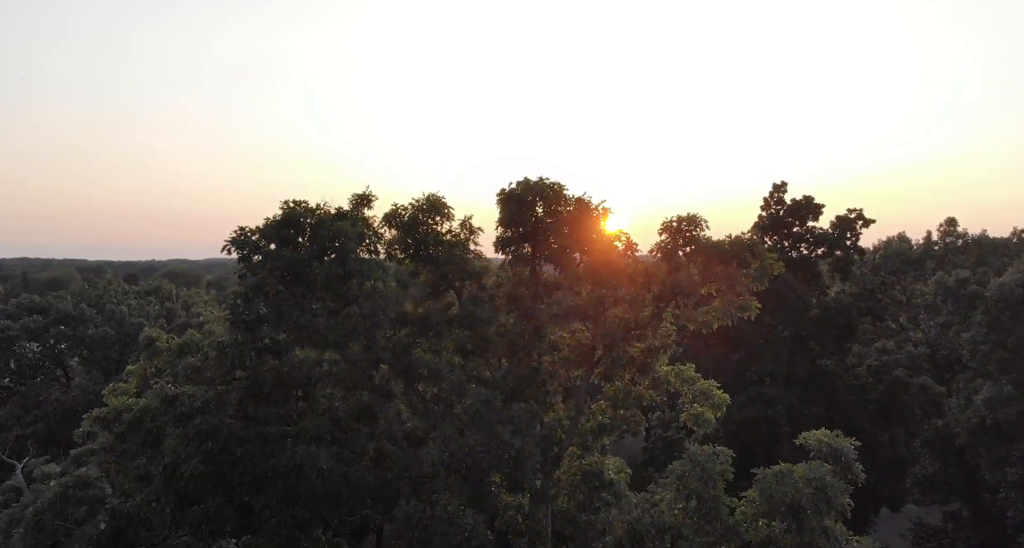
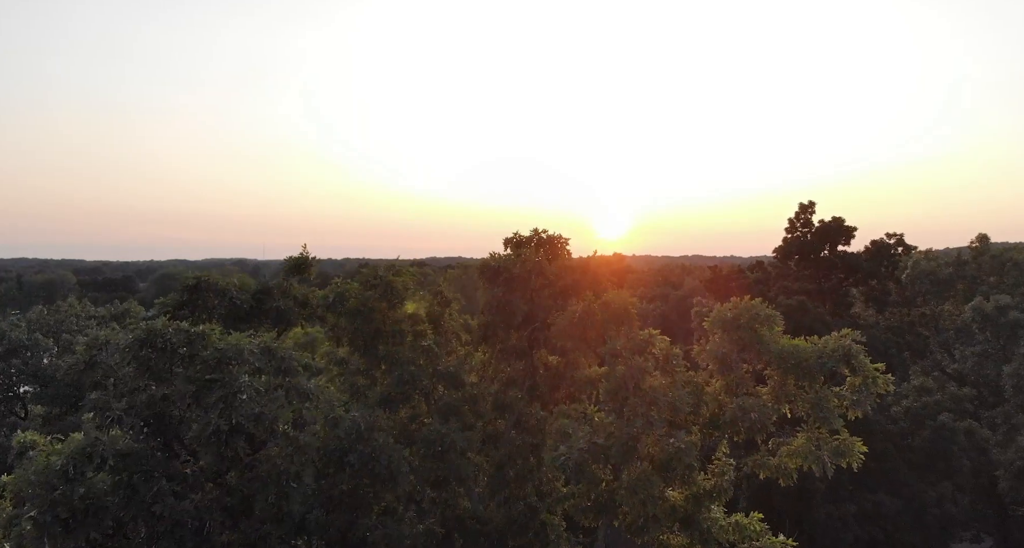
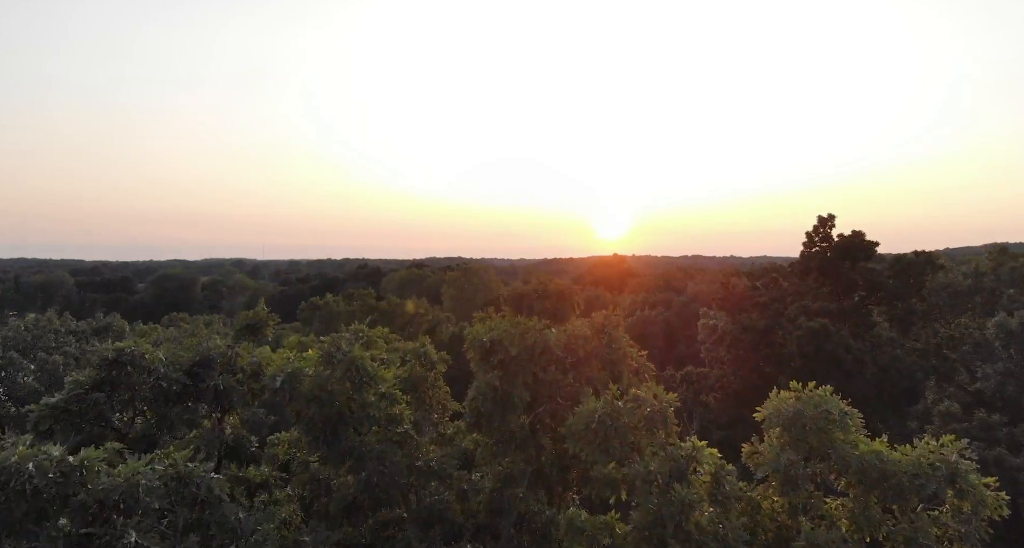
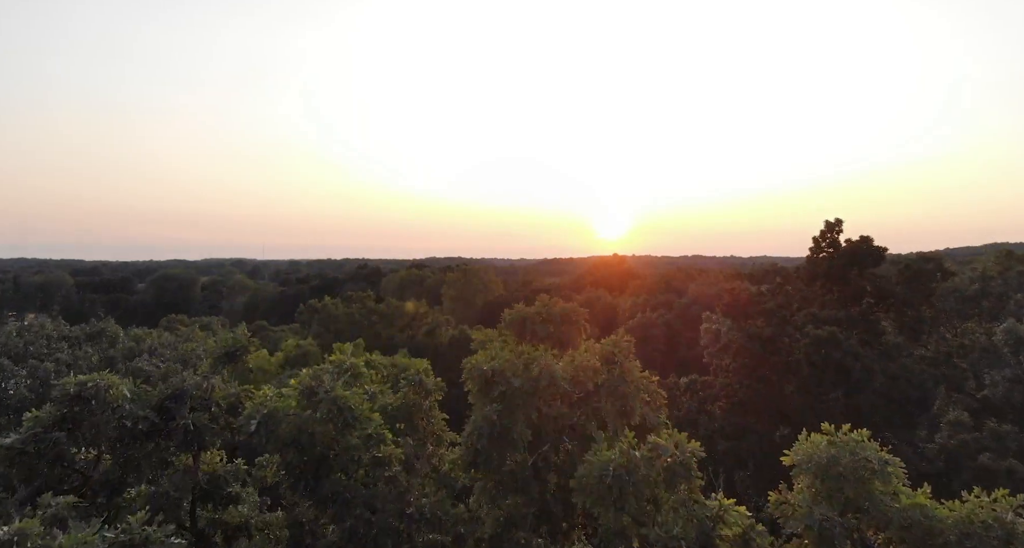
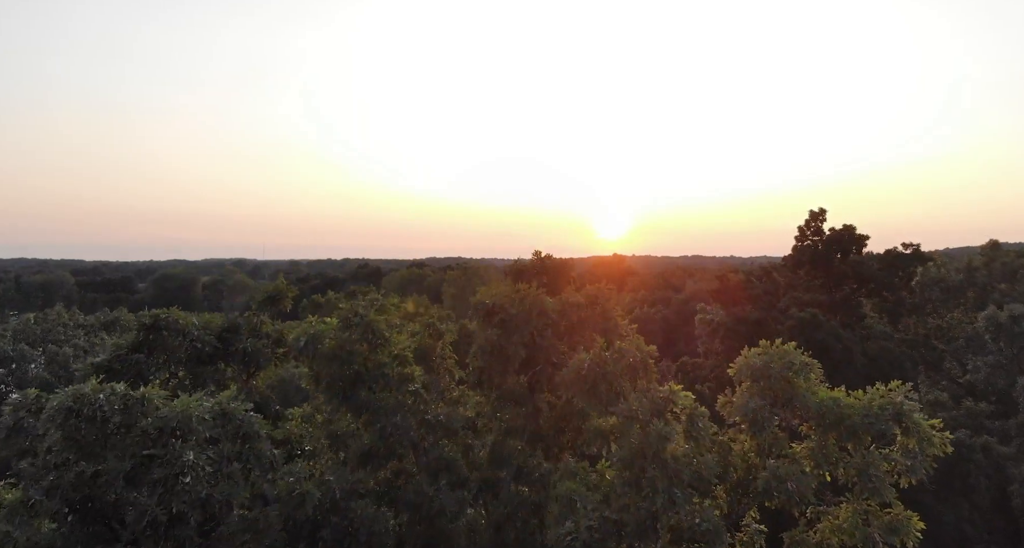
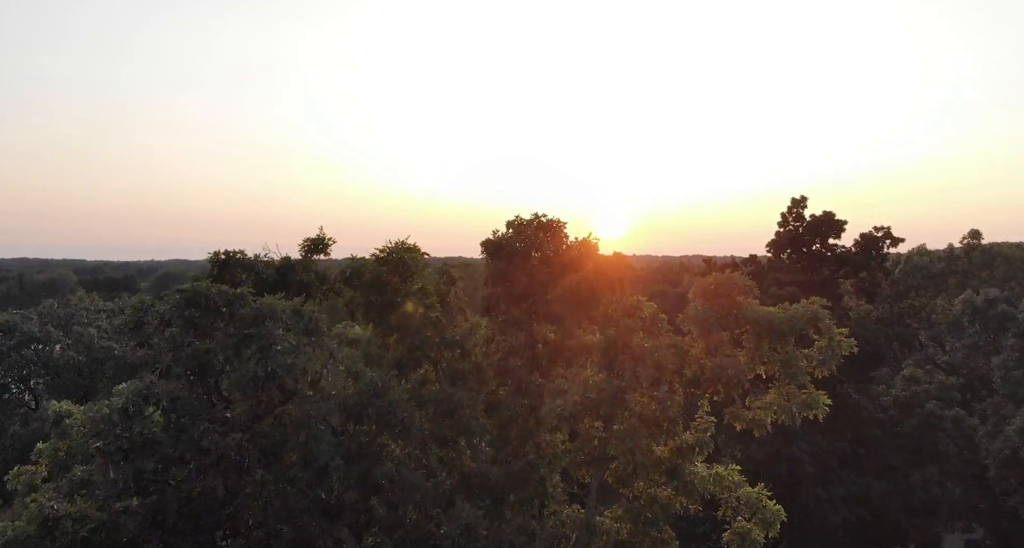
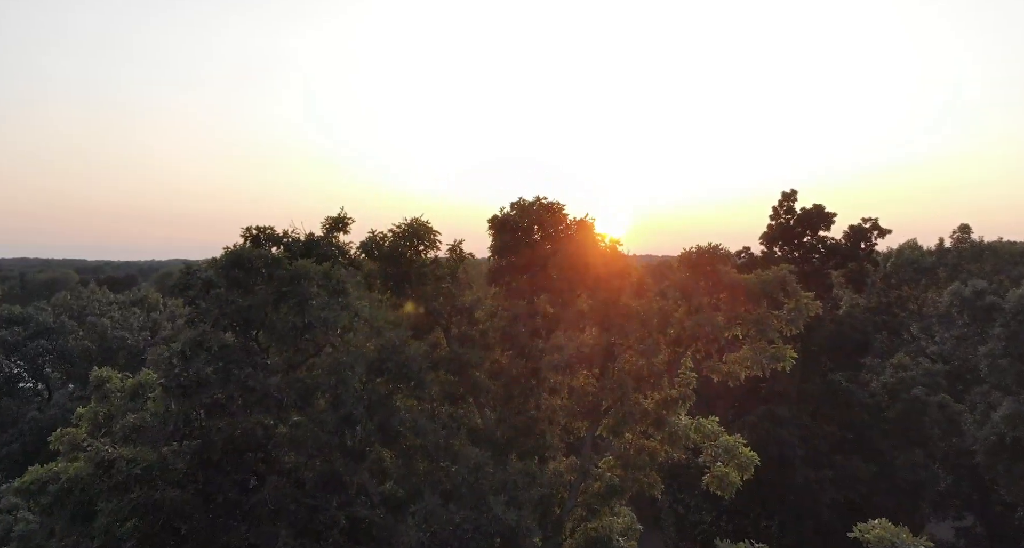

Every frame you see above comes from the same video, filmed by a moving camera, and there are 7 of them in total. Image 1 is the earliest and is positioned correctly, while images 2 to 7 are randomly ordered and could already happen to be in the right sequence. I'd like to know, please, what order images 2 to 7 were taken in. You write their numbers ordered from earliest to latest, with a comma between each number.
7, 6, 2, 5, 3, 4
